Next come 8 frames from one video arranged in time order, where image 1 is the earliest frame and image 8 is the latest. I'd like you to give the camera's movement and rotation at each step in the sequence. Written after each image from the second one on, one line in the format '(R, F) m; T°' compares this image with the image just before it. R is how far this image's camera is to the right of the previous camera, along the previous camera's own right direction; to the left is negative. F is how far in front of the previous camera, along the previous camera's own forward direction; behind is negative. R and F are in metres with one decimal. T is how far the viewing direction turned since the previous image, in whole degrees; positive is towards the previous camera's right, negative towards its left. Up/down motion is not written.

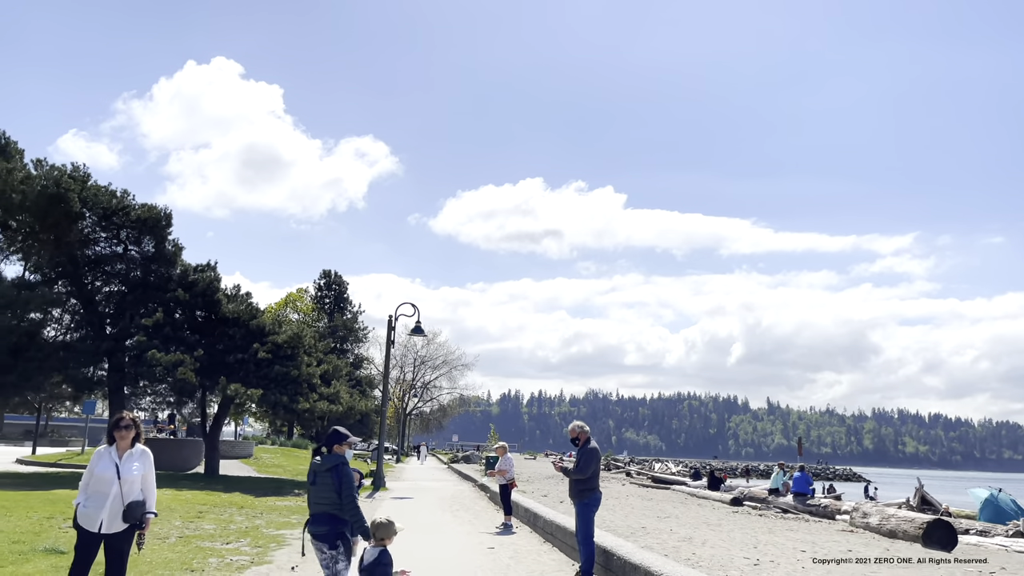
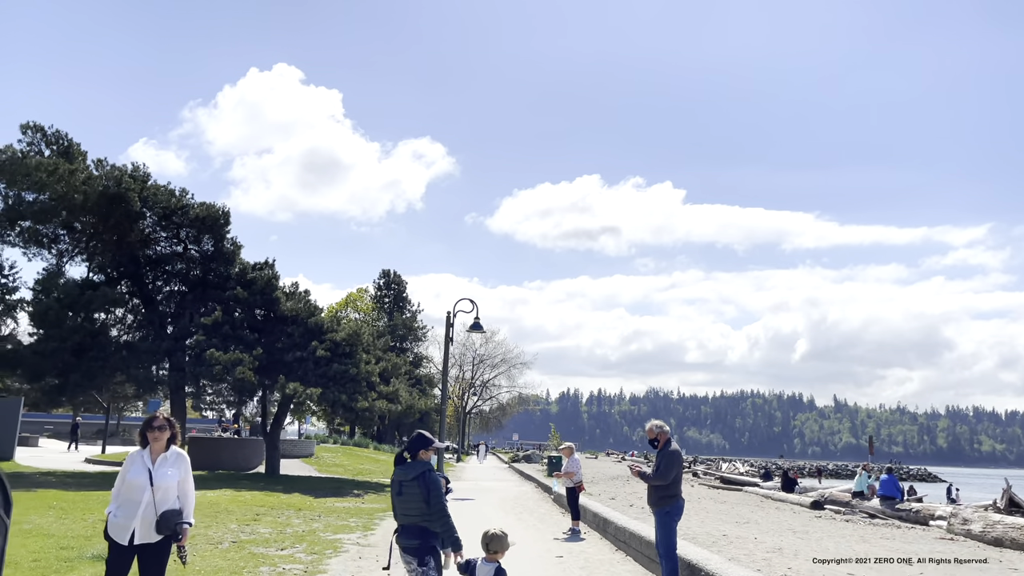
(-0.1, +0.9) m; -4°
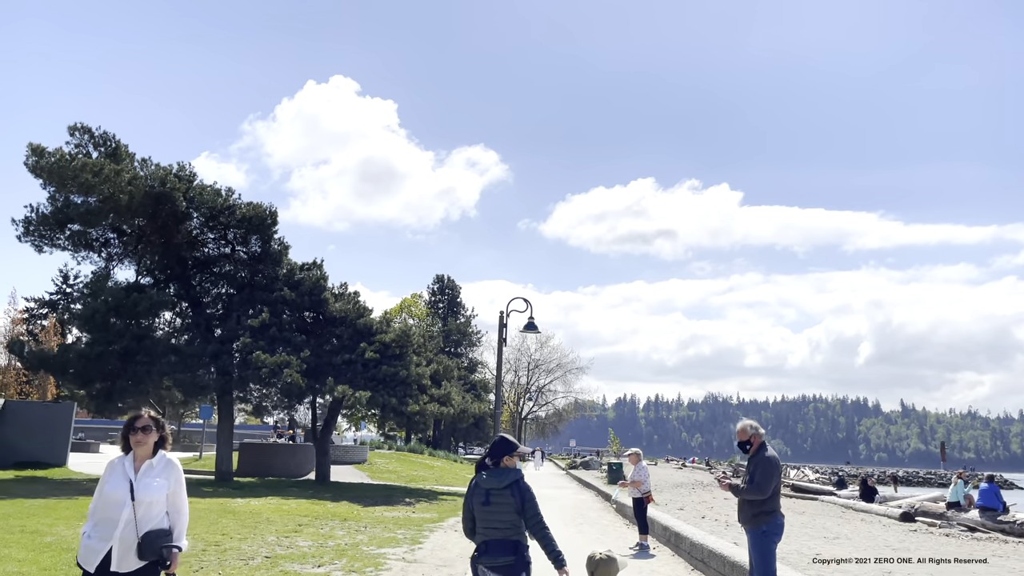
(0.0, +1.4) m; -4°
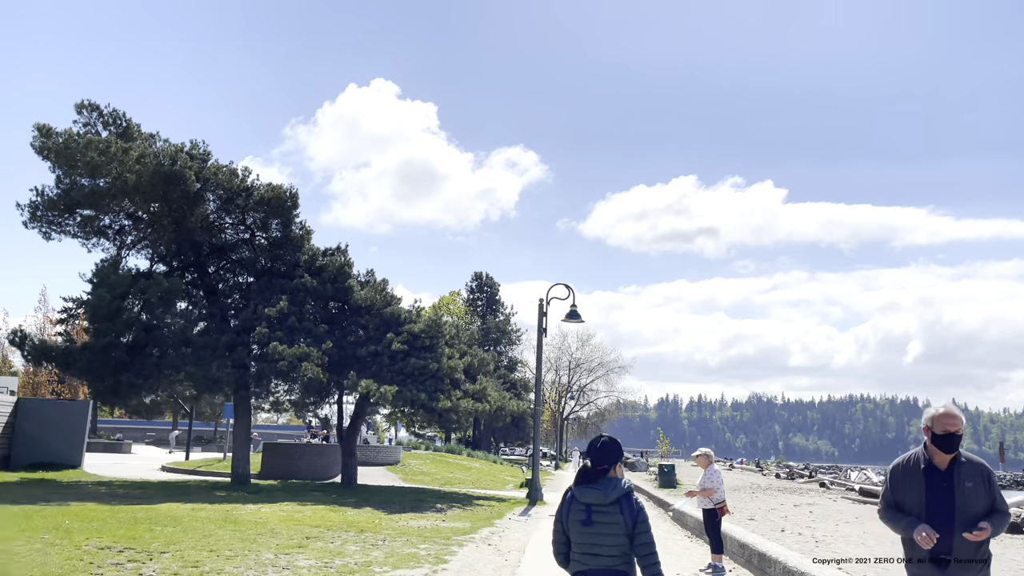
(0.0, +2.4) m; -3°
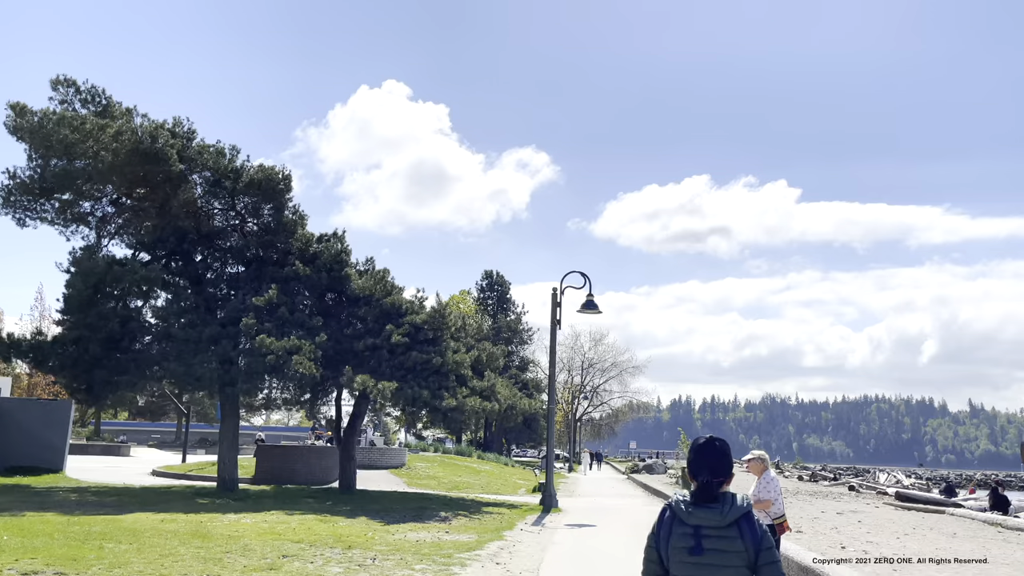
(0.0, +2.0) m; -1°
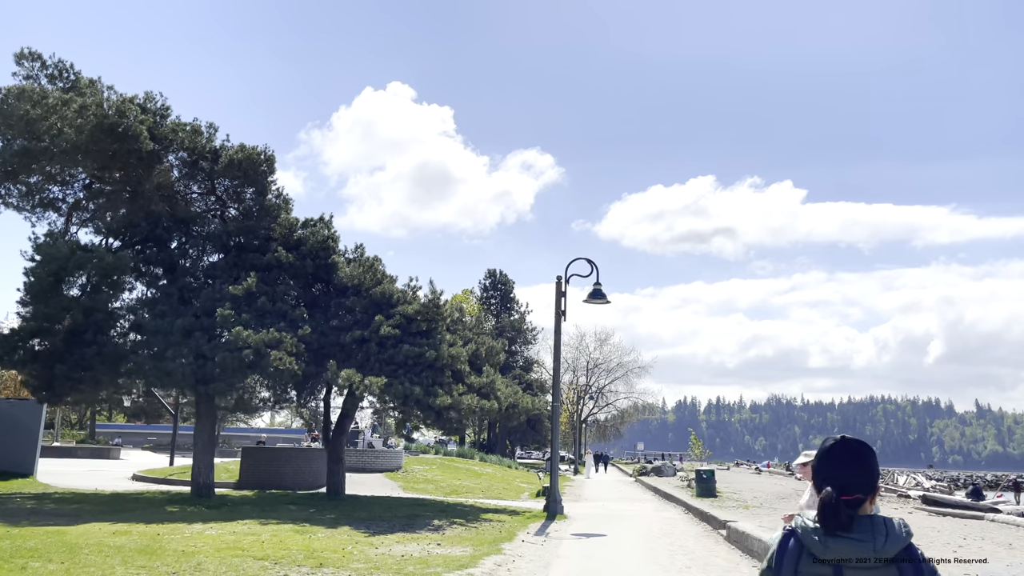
(+0.1, +1.8) m; 0°
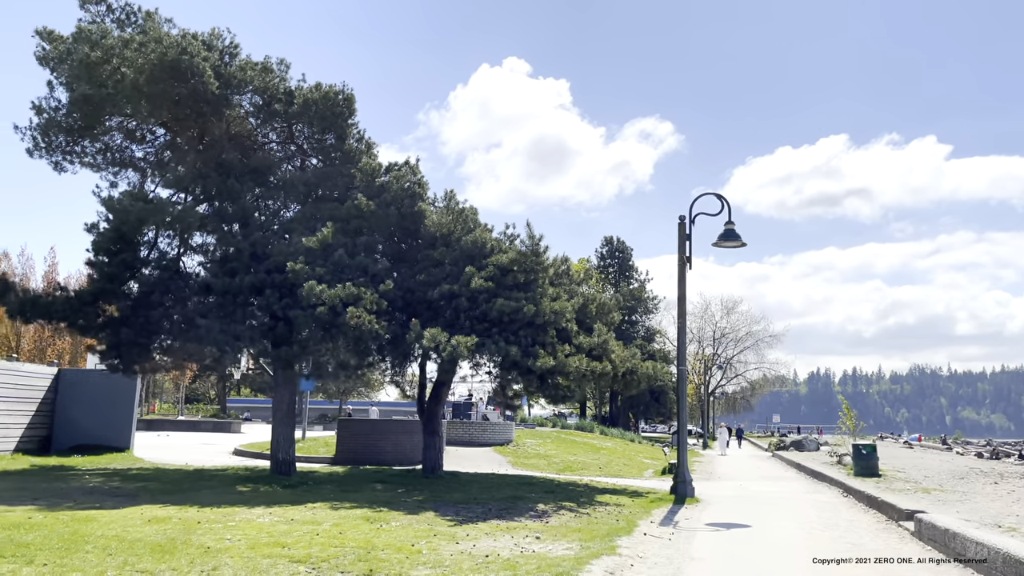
(+0.1, +3.0) m; -9°
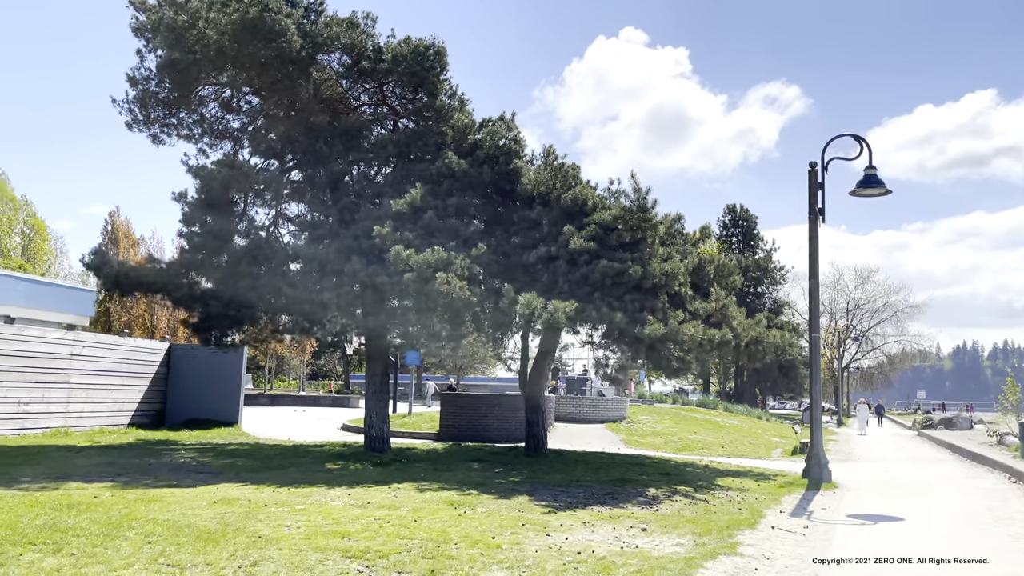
(+0.3, +1.6) m; -8°
